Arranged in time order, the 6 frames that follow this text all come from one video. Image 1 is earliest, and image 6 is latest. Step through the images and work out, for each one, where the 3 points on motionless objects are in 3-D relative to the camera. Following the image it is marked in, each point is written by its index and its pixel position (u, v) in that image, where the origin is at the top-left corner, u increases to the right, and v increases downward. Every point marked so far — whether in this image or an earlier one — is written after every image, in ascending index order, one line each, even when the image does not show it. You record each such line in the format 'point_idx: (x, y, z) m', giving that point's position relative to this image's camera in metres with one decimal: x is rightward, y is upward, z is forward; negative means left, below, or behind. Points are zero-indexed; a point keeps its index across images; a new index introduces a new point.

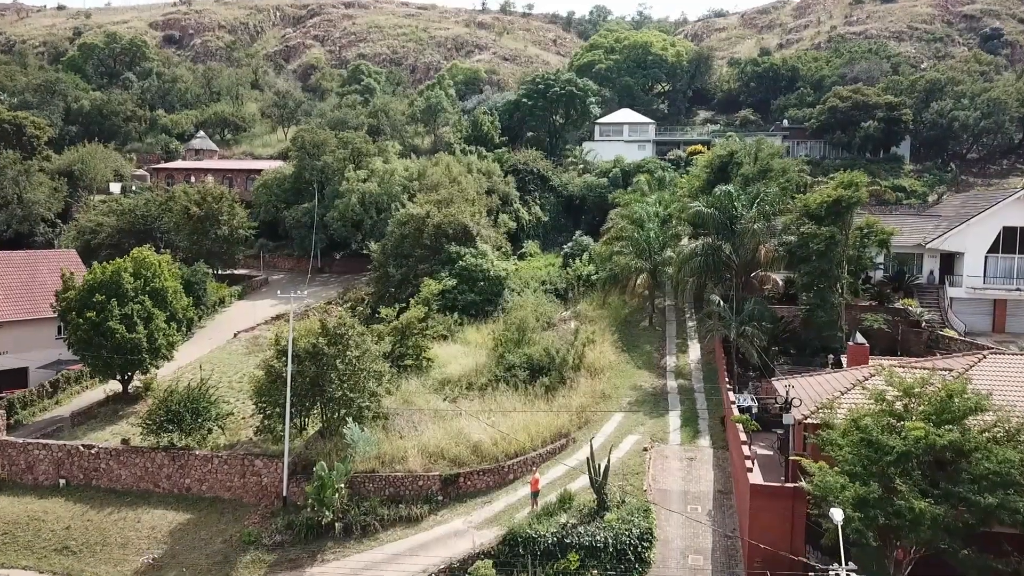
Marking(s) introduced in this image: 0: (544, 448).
0: (+0.6, -3.0, +16.5) m
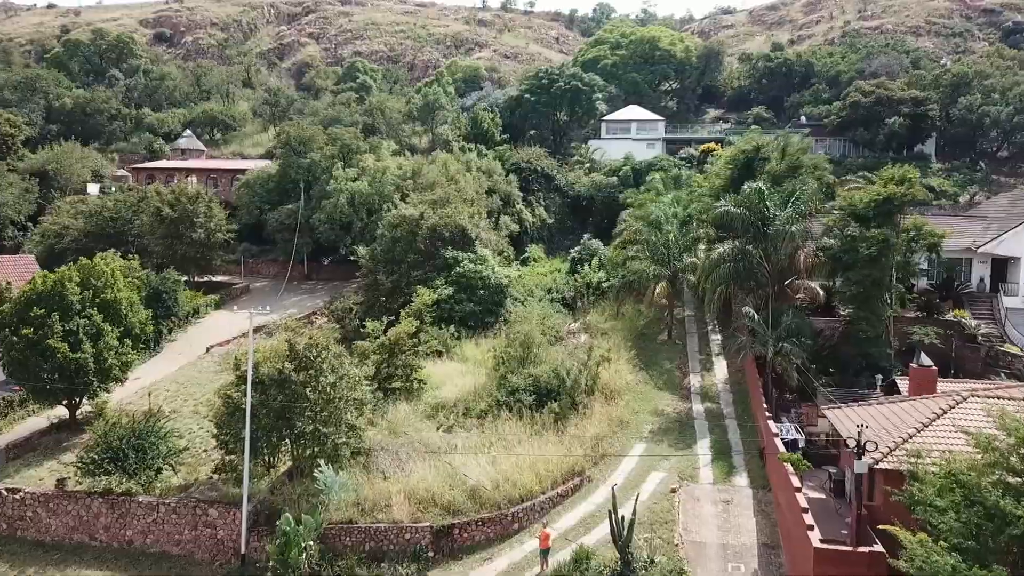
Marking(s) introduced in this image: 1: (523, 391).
0: (+0.7, -3.2, +14.0) m
1: (+0.2, -2.0, +17.0) m
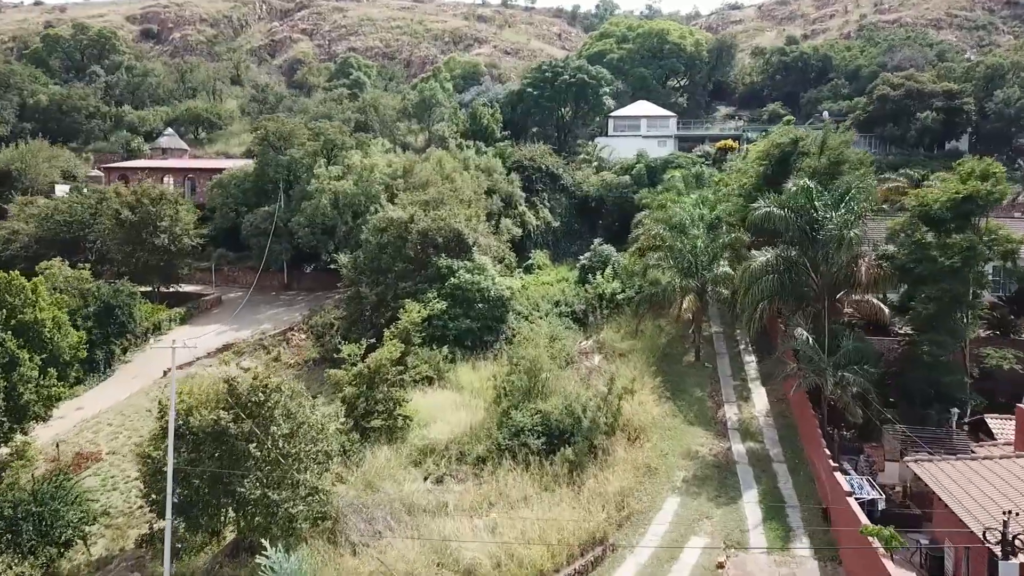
0: (+0.7, -3.5, +11.0) m
1: (+0.3, -2.3, +14.0) m
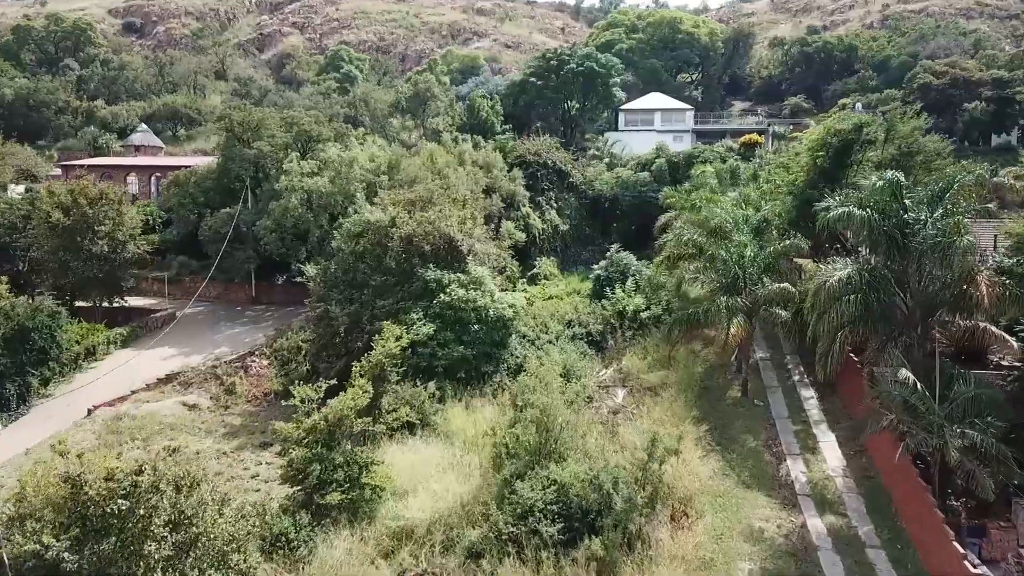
0: (+0.8, -3.8, +7.3) m
1: (+0.3, -2.6, +10.3) m
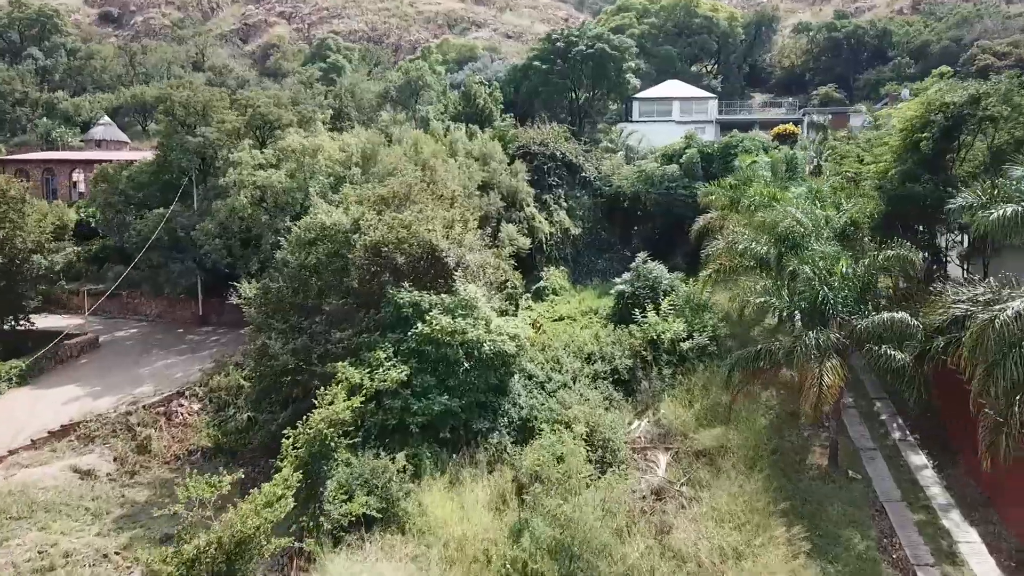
0: (+0.8, -4.1, +3.0) m
1: (+0.4, -3.0, +6.0) m
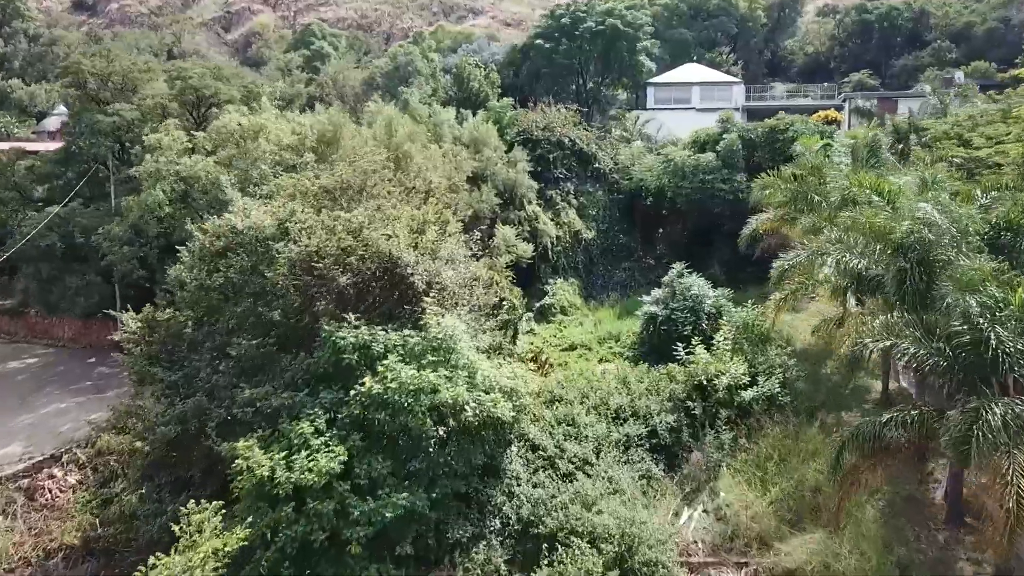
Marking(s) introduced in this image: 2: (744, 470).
0: (+0.8, -4.5, -1.0) m
1: (+0.3, -3.3, +2.0) m
2: (+2.5, -1.9, +9.5) m
